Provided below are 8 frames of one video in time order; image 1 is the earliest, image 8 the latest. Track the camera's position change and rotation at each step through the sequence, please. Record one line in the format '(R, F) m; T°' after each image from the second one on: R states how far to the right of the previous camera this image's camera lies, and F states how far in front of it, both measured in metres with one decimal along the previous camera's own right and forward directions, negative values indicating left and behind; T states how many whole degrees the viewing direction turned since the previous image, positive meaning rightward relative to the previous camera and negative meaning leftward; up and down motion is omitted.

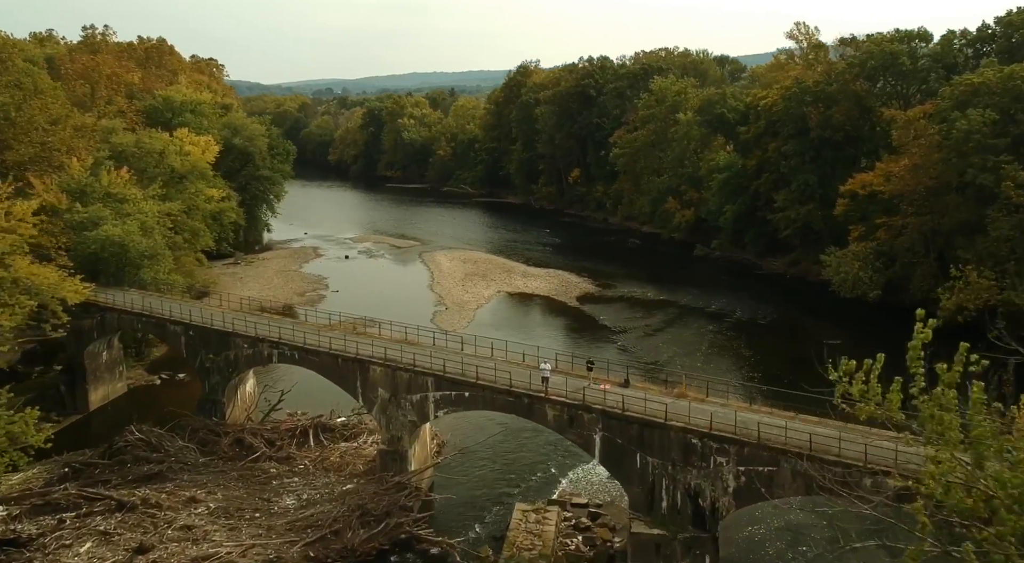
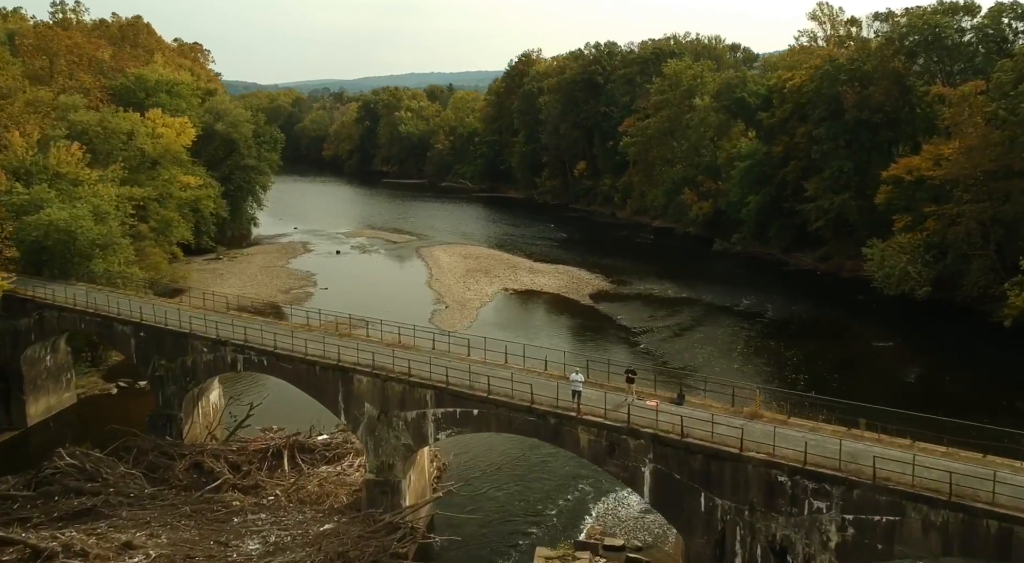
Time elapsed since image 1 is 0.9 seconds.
(-0.5, +5.2) m; 0°
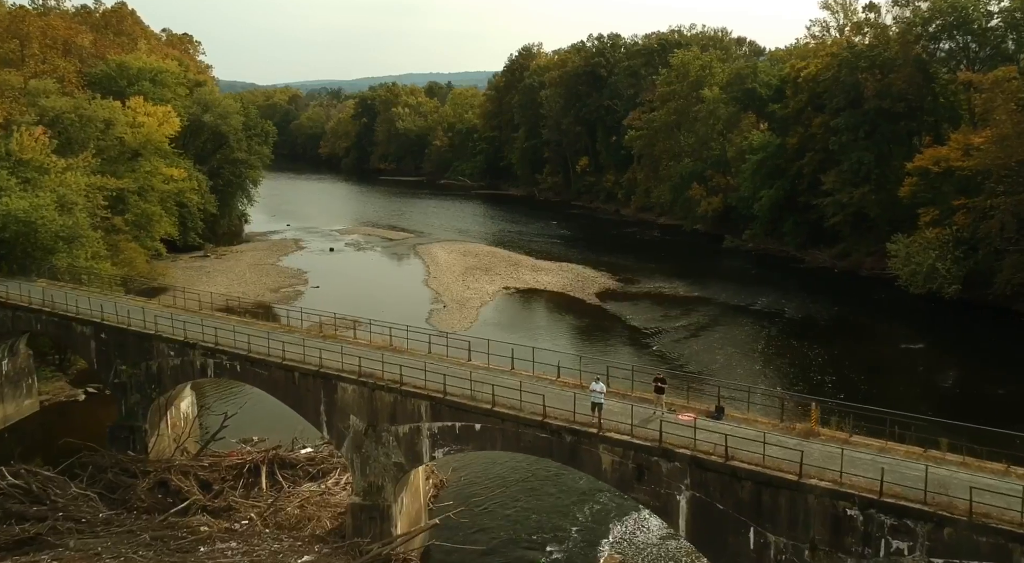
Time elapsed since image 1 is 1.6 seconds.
(-0.2, +2.8) m; 0°
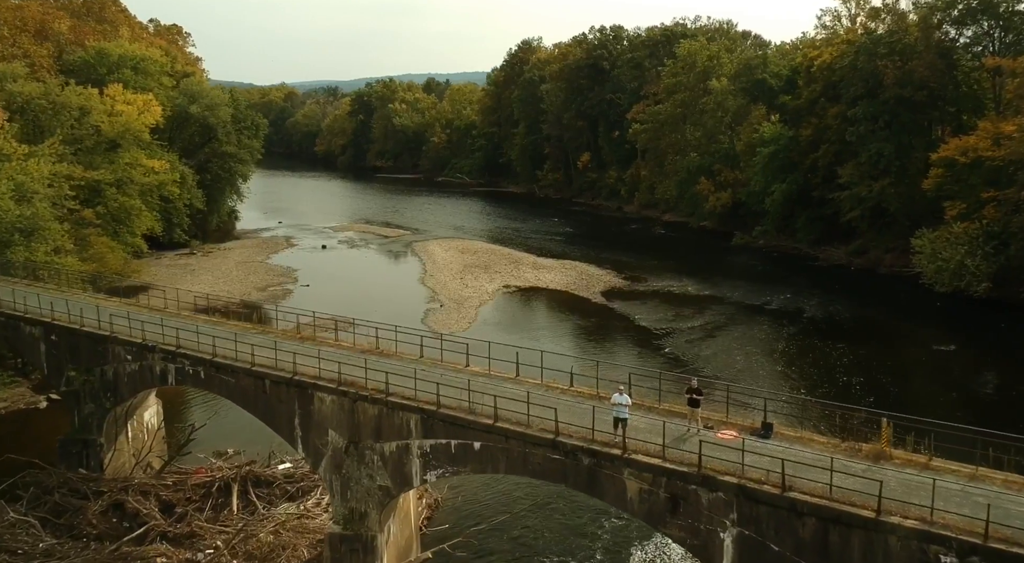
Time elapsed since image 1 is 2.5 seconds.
(-0.1, +2.6) m; 0°
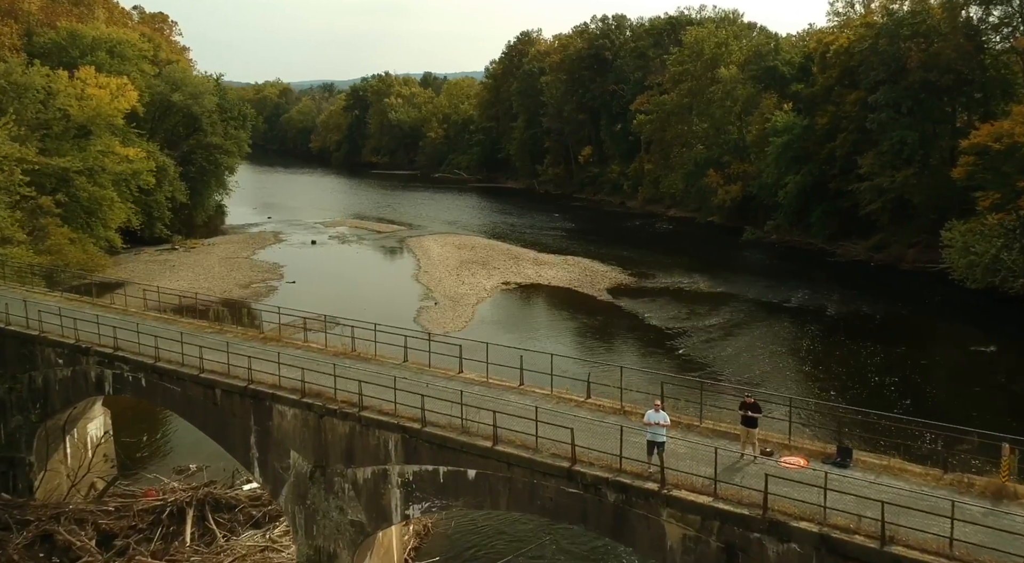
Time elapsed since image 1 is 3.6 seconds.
(-0.1, +3.0) m; 0°
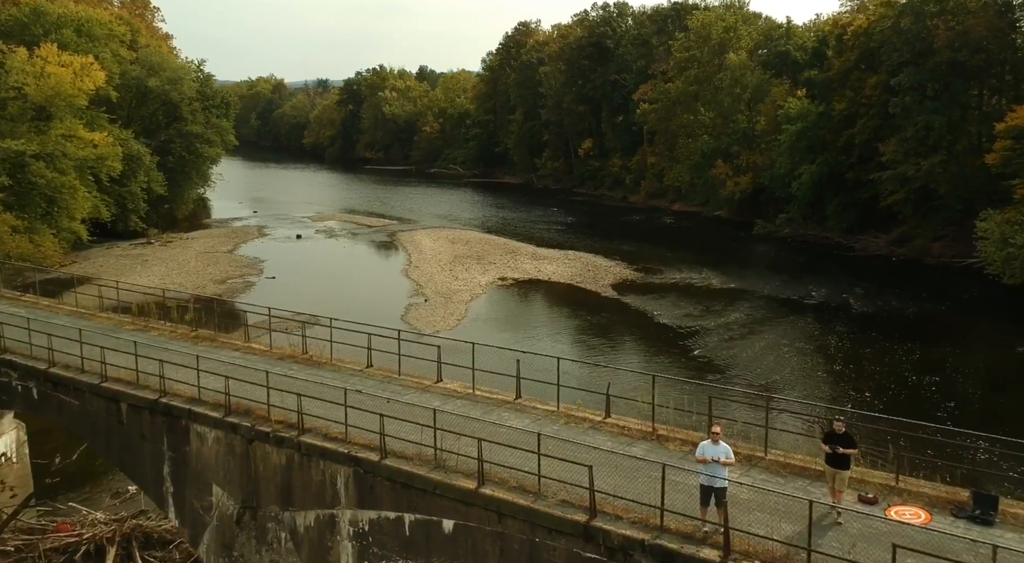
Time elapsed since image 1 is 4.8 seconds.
(0.0, +3.2) m; 0°
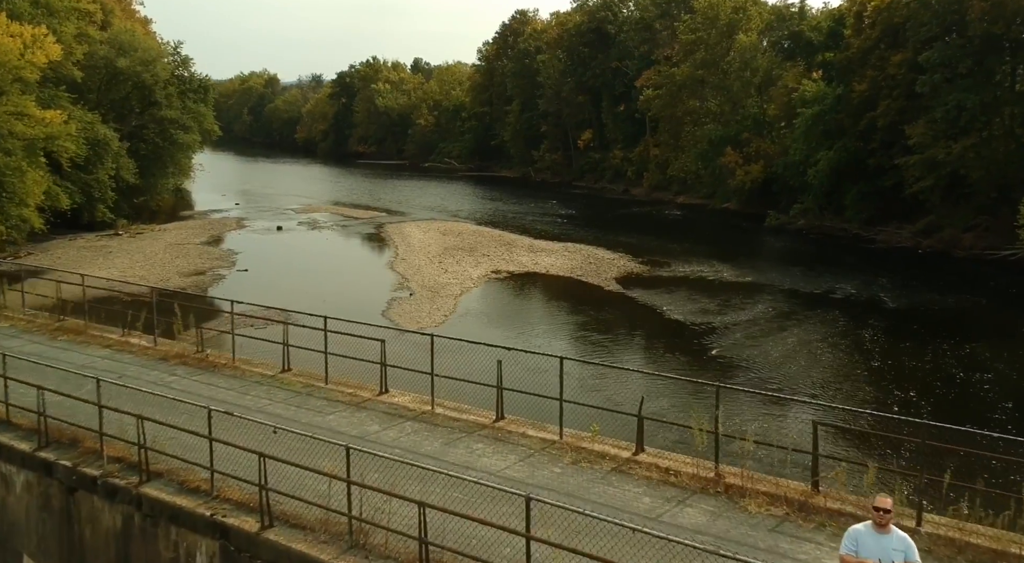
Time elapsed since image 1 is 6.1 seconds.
(+0.1, +3.5) m; 0°
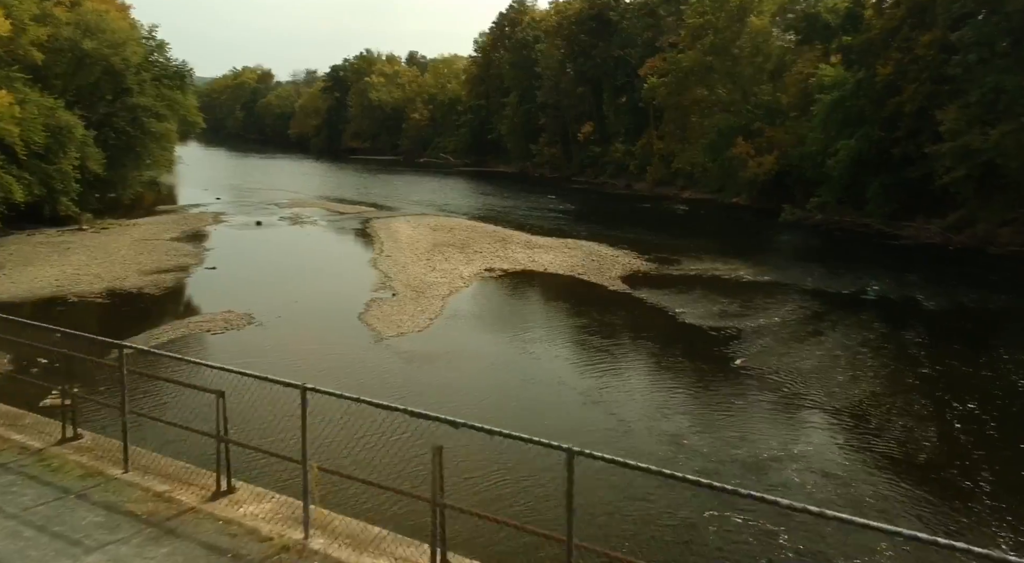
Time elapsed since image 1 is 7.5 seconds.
(+0.2, +3.5) m; 0°
